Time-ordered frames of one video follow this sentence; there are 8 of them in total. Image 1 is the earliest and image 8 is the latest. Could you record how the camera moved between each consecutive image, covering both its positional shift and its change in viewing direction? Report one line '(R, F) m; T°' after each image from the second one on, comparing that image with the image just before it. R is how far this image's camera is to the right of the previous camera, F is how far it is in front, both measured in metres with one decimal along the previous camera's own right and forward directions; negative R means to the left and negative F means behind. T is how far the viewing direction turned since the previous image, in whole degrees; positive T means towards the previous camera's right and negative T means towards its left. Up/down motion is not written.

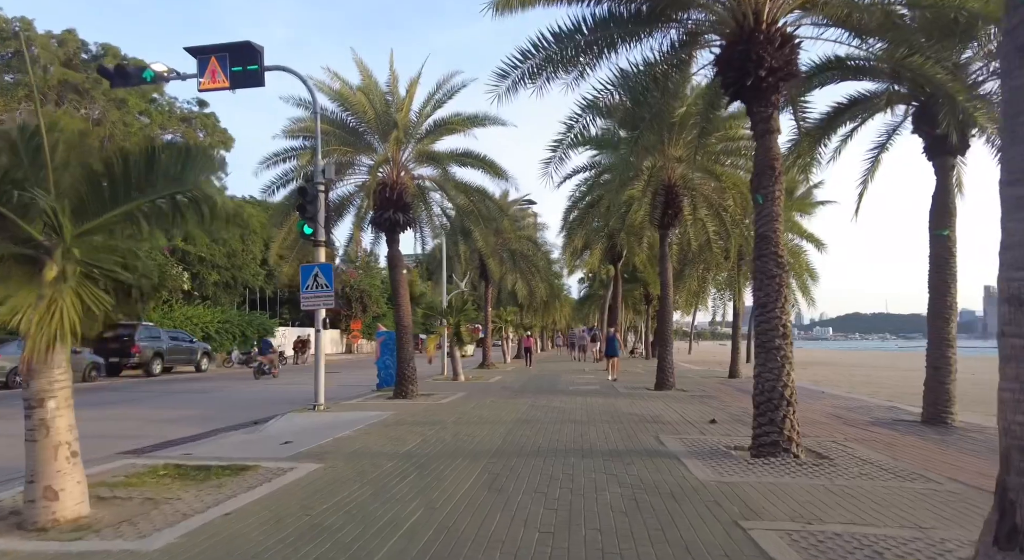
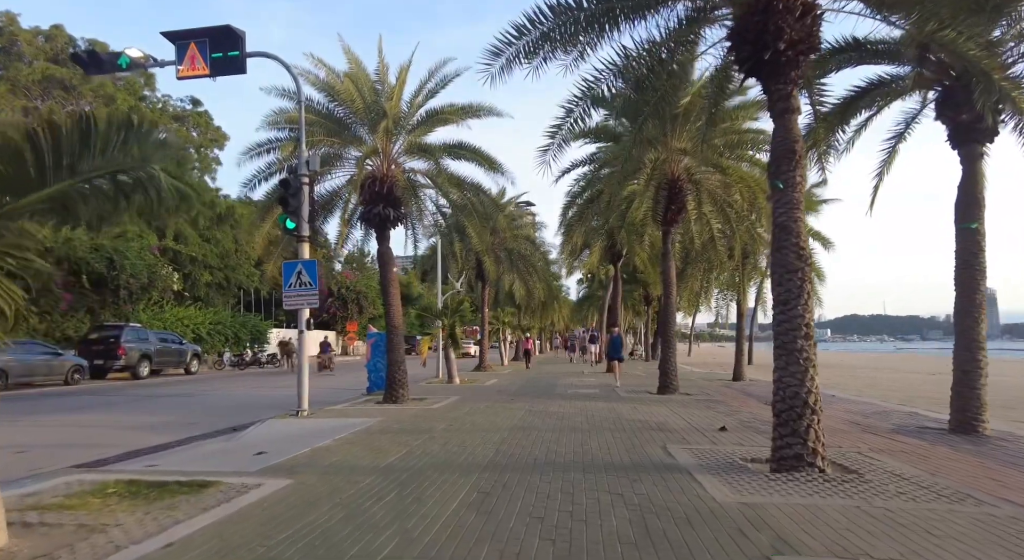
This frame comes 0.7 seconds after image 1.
(+0.1, +0.7) m; 0°
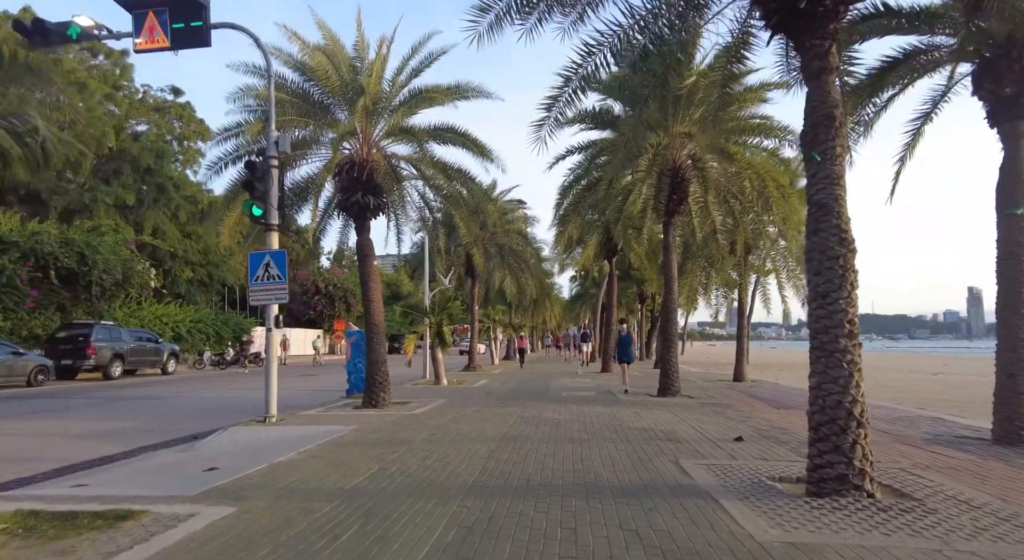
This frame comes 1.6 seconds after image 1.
(0.0, +1.1) m; +1°
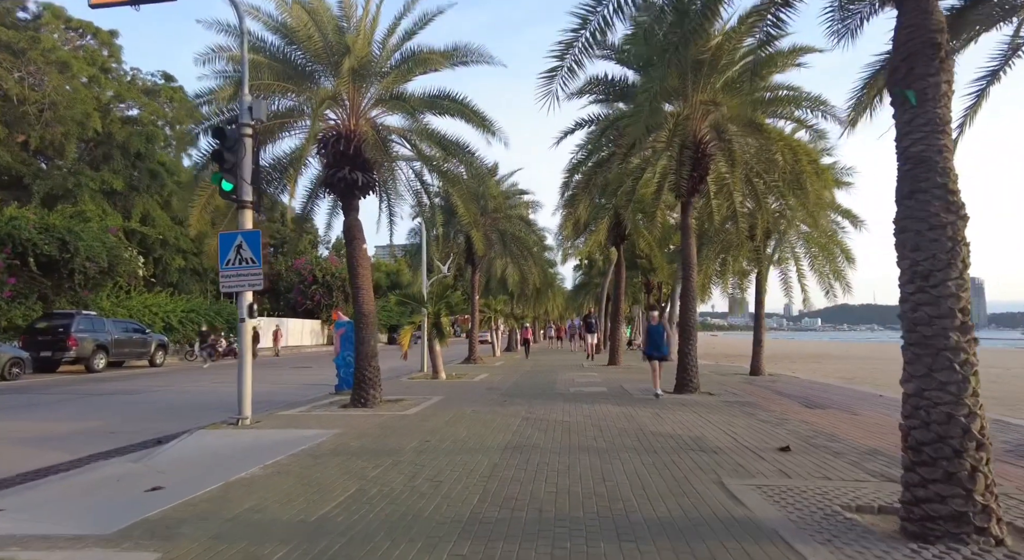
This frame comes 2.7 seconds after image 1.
(-0.1, +1.3) m; 0°
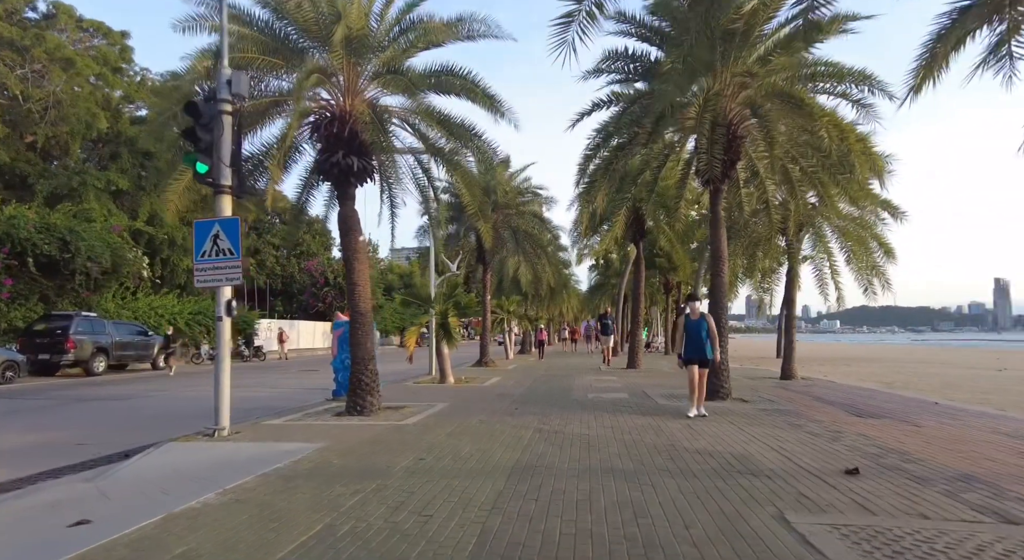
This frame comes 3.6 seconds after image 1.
(+0.1, +1.2) m; -1°
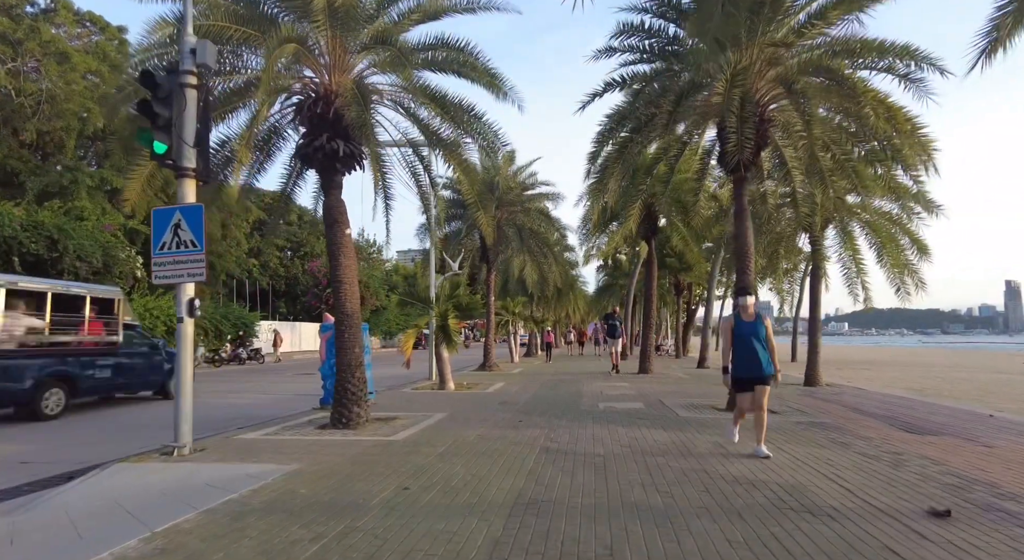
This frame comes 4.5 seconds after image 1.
(0.0, +1.2) m; -1°
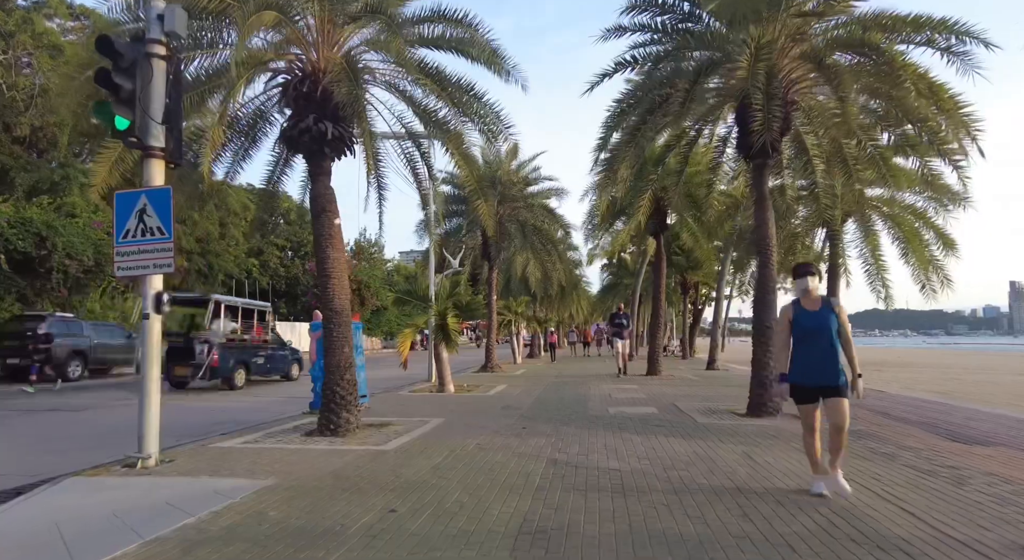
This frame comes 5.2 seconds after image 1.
(0.0, +0.8) m; 0°
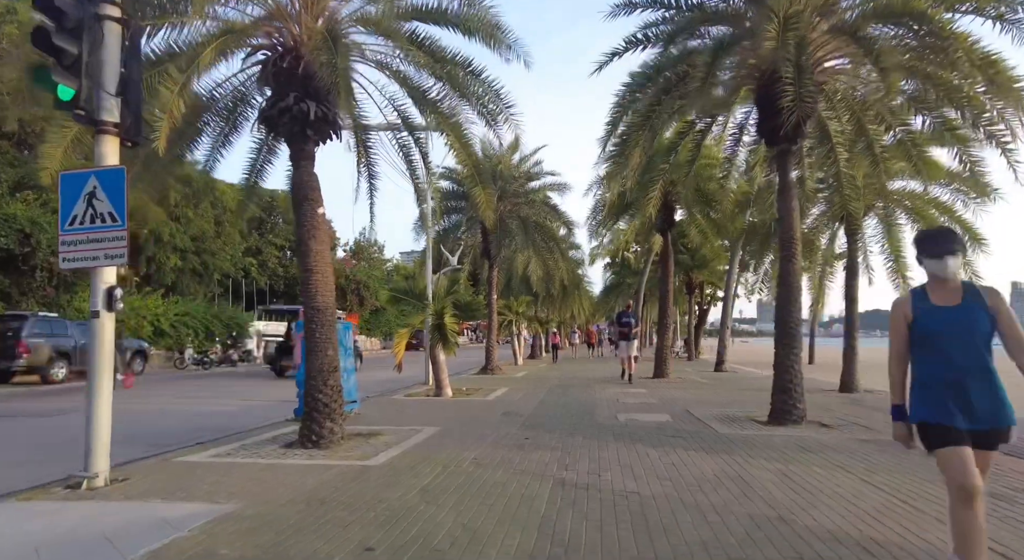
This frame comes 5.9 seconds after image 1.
(0.0, +0.9) m; 0°
